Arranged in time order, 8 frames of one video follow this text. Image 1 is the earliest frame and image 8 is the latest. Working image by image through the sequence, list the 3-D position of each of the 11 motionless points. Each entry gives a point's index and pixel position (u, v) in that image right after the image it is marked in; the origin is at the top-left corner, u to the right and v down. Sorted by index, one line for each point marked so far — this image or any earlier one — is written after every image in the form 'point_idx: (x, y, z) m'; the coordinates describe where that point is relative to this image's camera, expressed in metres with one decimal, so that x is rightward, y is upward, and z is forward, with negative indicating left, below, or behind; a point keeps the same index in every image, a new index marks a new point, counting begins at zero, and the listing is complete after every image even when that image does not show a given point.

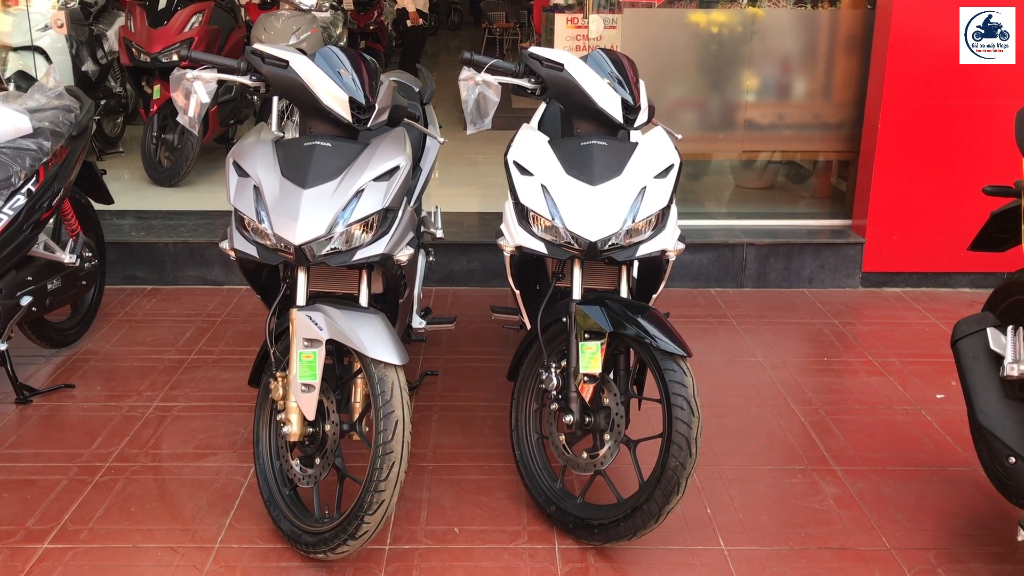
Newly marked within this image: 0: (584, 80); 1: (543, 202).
0: (+0.2, +0.6, +2.7) m
1: (+0.1, +0.2, +2.6) m
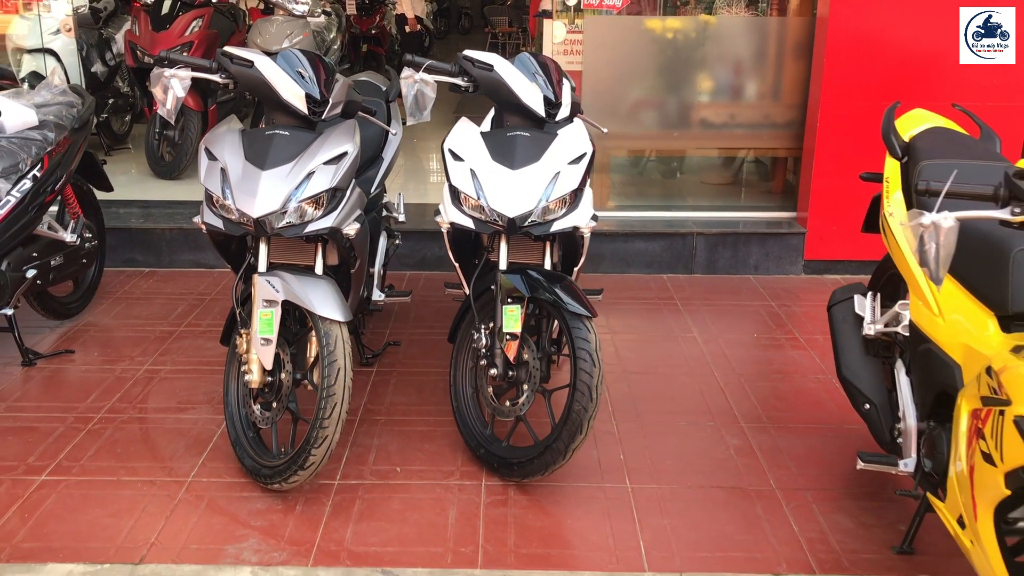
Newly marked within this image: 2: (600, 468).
0: (0.0, +0.7, +3.1) m
1: (-0.1, +0.3, +3.0) m
2: (+0.3, -0.6, +3.3) m
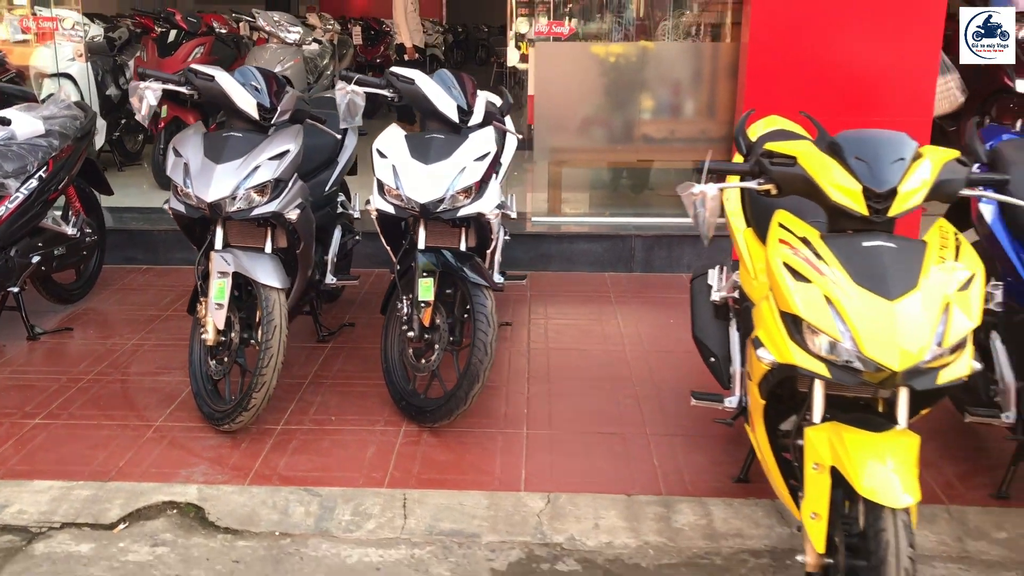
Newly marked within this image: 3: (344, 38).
0: (-0.3, +0.8, +3.7) m
1: (-0.5, +0.4, +3.6) m
2: (0.0, -0.5, +3.8) m
3: (-2.2, +3.3, +12.6) m
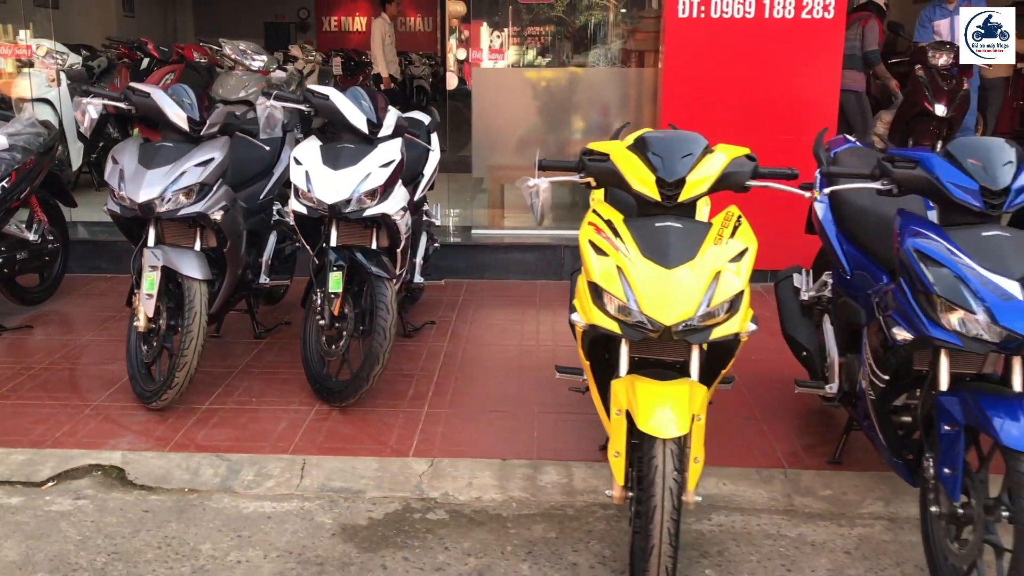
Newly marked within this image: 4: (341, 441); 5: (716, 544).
0: (-0.7, +0.8, +4.2) m
1: (-0.9, +0.5, +4.1) m
2: (-0.5, -0.5, +4.2) m
3: (-2.6, +3.0, +13.2) m
4: (-0.7, -0.6, +3.8) m
5: (+0.7, -0.8, +3.2) m
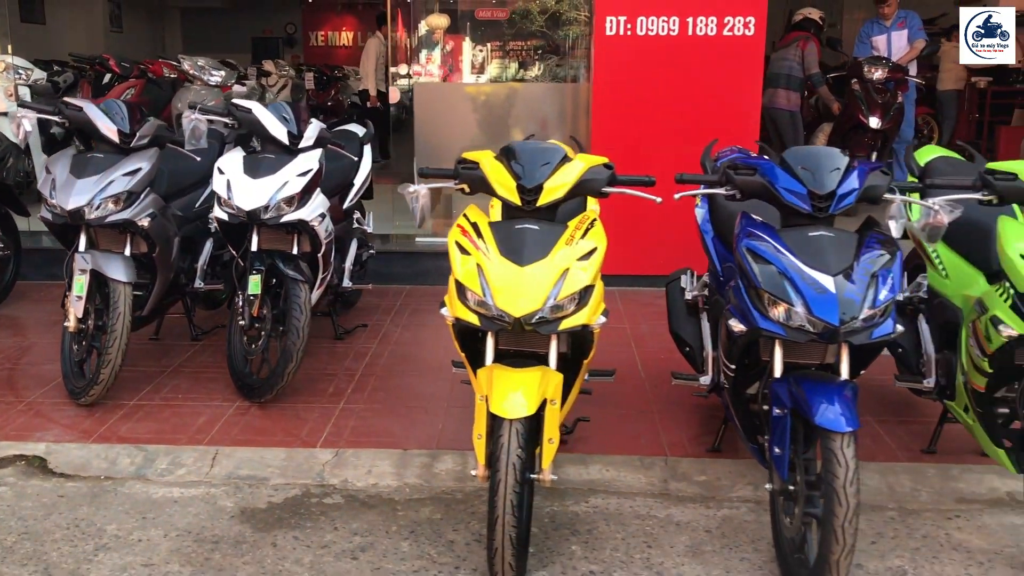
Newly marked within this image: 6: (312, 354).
0: (-1.2, +0.8, +4.5) m
1: (-1.3, +0.4, +4.3) m
2: (-0.9, -0.5, +4.5) m
3: (-3.0, +2.9, +13.5) m
4: (-1.1, -0.6, +4.1) m
5: (+0.3, -0.8, +3.4) m
6: (-1.1, -0.3, +5.1) m
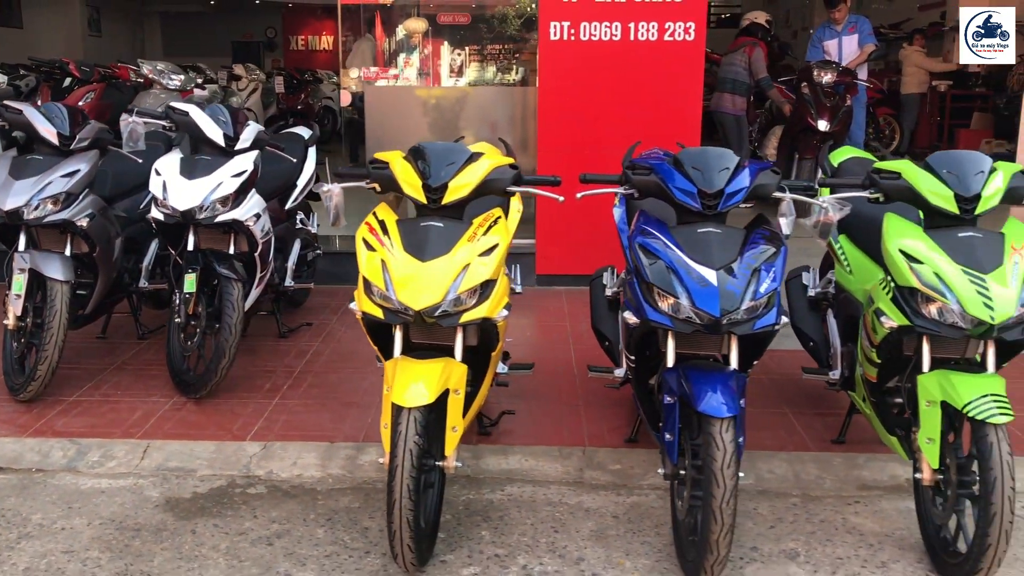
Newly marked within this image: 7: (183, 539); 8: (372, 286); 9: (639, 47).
0: (-1.5, +0.8, +4.6) m
1: (-1.6, +0.5, +4.4) m
2: (-1.2, -0.5, +4.6) m
3: (-3.5, +2.8, +13.6) m
4: (-1.4, -0.6, +4.2) m
5: (0.0, -0.8, +3.6) m
6: (-1.4, -0.3, +5.2) m
7: (-1.1, -0.9, +3.3) m
8: (-0.4, 0.0, +3.1) m
9: (+0.8, +1.6, +6.3) m
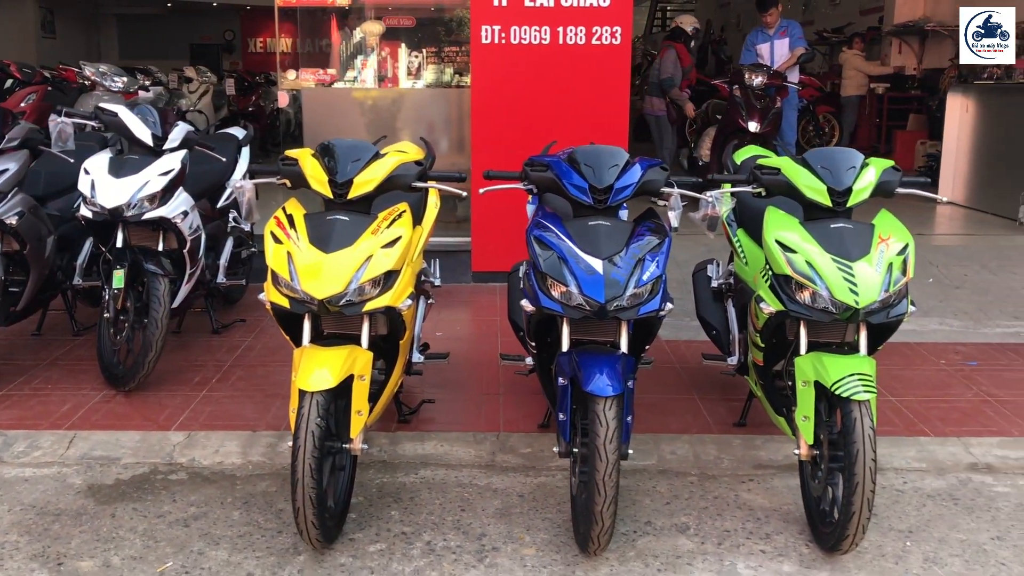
0: (-1.9, +0.8, +4.7) m
1: (-2.0, +0.5, +4.5) m
2: (-1.6, -0.5, +4.7) m
3: (-4.2, +2.8, +13.6) m
4: (-1.8, -0.6, +4.3) m
5: (-0.4, -0.8, +3.7) m
6: (-1.8, -0.3, +5.3) m
7: (-1.5, -0.8, +3.4) m
8: (-0.8, 0.0, +3.2) m
9: (+0.4, +1.6, +6.6) m
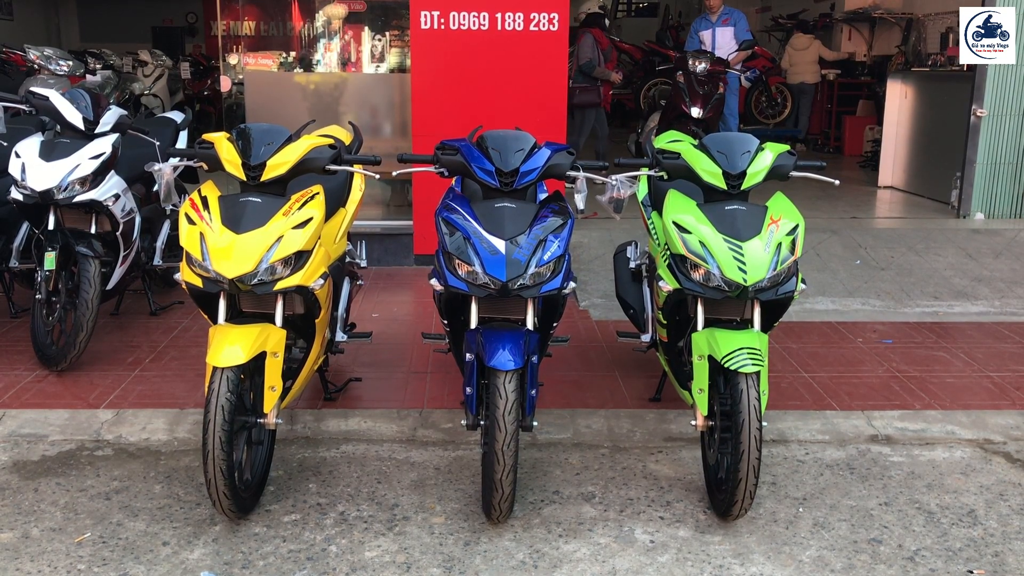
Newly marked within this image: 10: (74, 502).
0: (-2.3, +0.9, +4.8) m
1: (-2.4, +0.6, +4.6) m
2: (-1.9, -0.4, +4.8) m
3: (-4.8, +3.0, +13.6) m
4: (-2.1, -0.5, +4.4) m
5: (-0.7, -0.7, +3.9) m
6: (-2.2, -0.2, +5.4) m
7: (-1.8, -0.8, +3.5) m
8: (-1.1, +0.1, +3.3) m
9: (0.0, +1.7, +6.7) m
10: (-1.6, -0.8, +3.5) m
